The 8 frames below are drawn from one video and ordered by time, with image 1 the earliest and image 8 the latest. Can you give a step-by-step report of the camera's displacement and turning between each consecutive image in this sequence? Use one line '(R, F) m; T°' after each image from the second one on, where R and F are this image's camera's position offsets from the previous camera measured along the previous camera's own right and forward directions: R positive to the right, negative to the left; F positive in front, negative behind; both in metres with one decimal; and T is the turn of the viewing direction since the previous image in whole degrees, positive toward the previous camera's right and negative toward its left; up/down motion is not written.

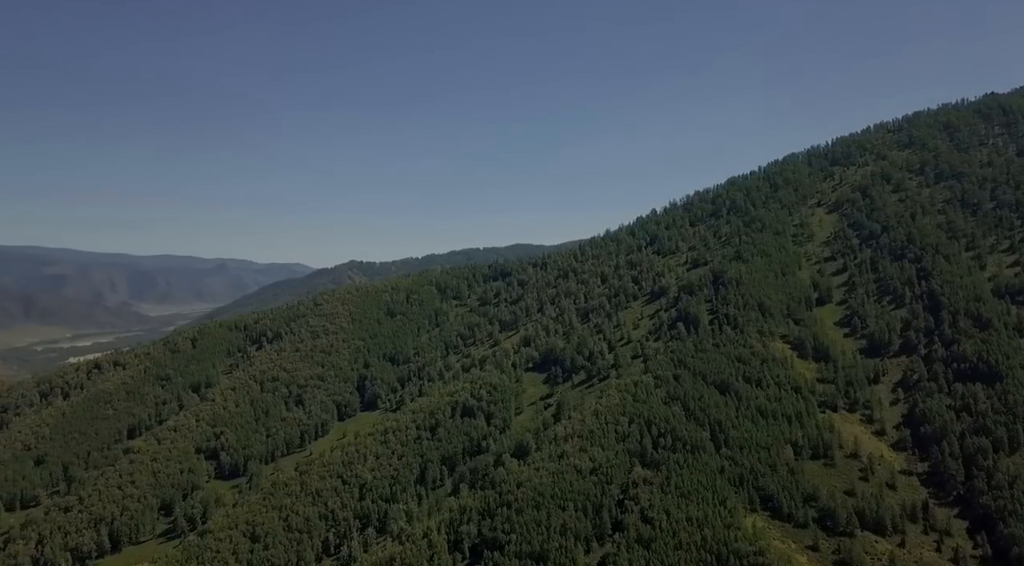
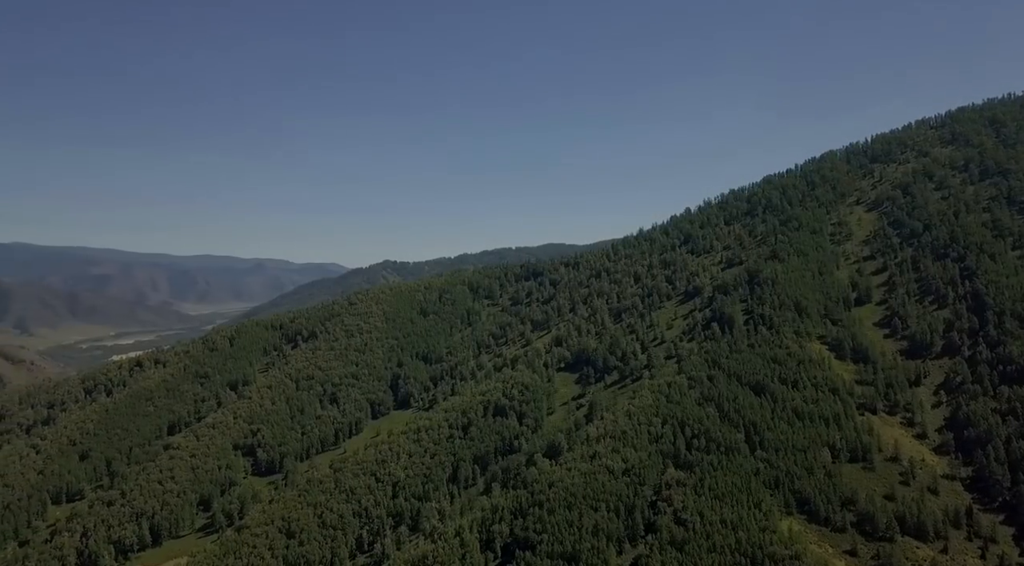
(-0.2, +2.1) m; -2°
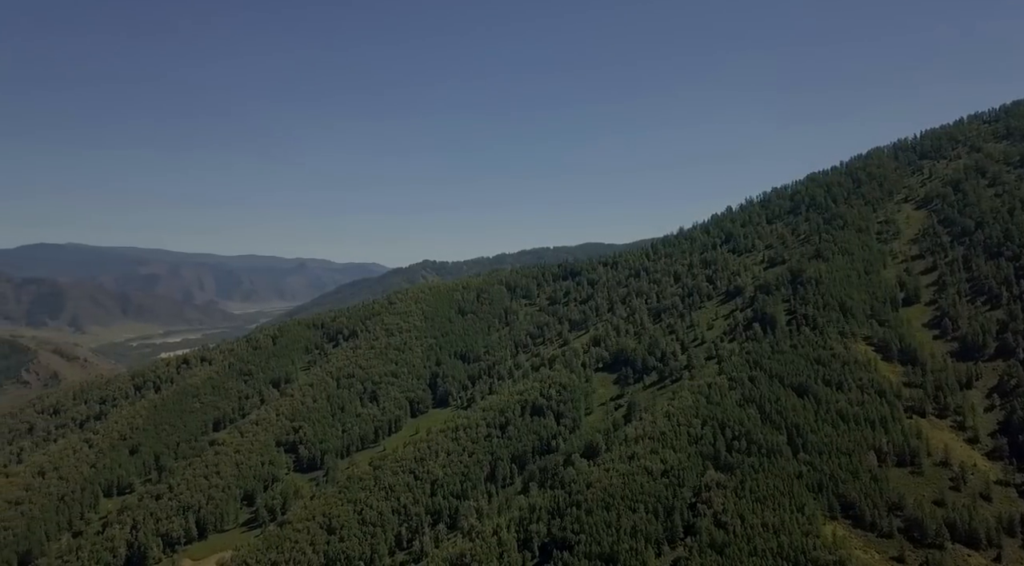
(-0.3, +2.7) m; -2°
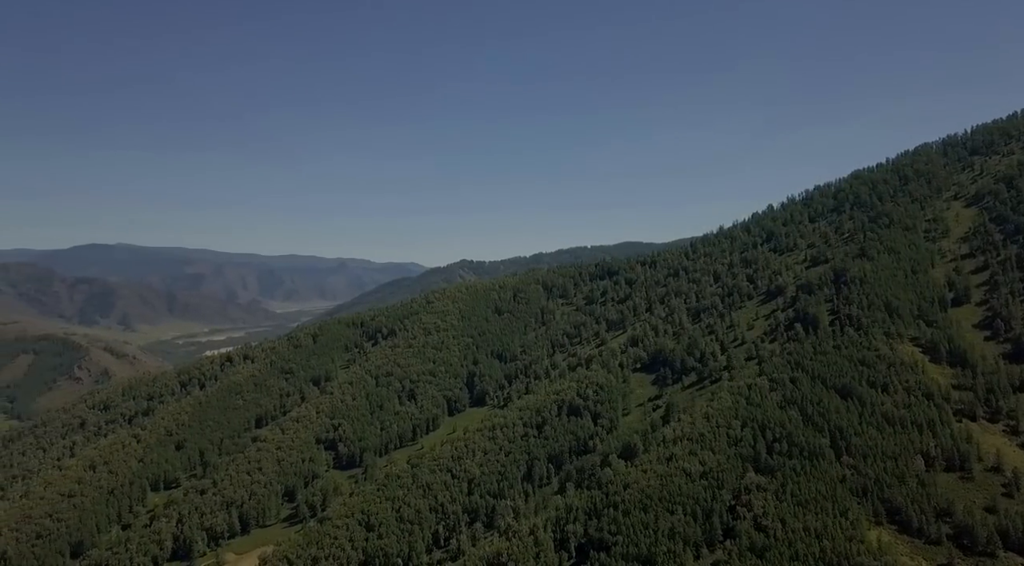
(-0.3, +3.0) m; -2°
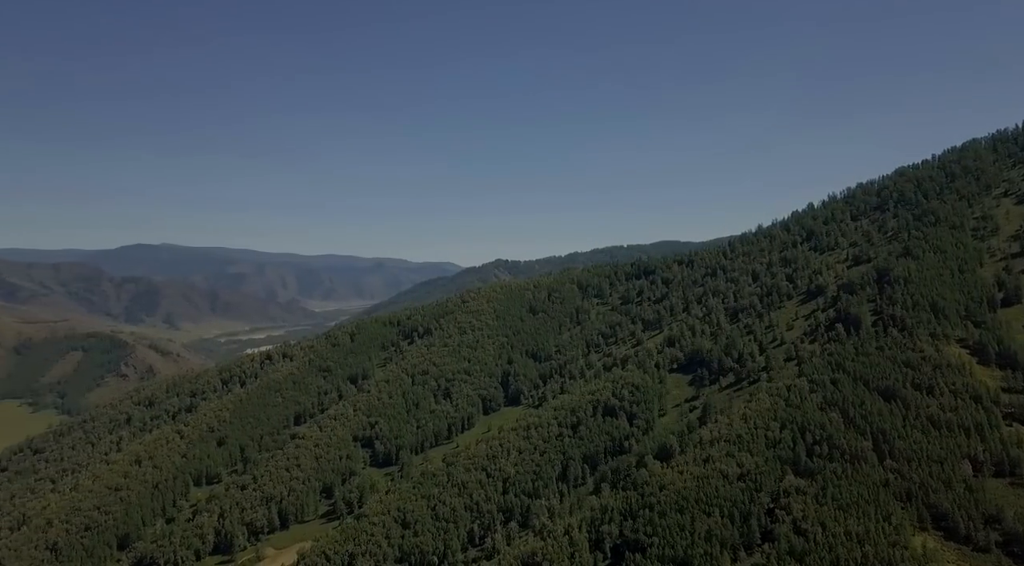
(-0.3, +3.0) m; -2°
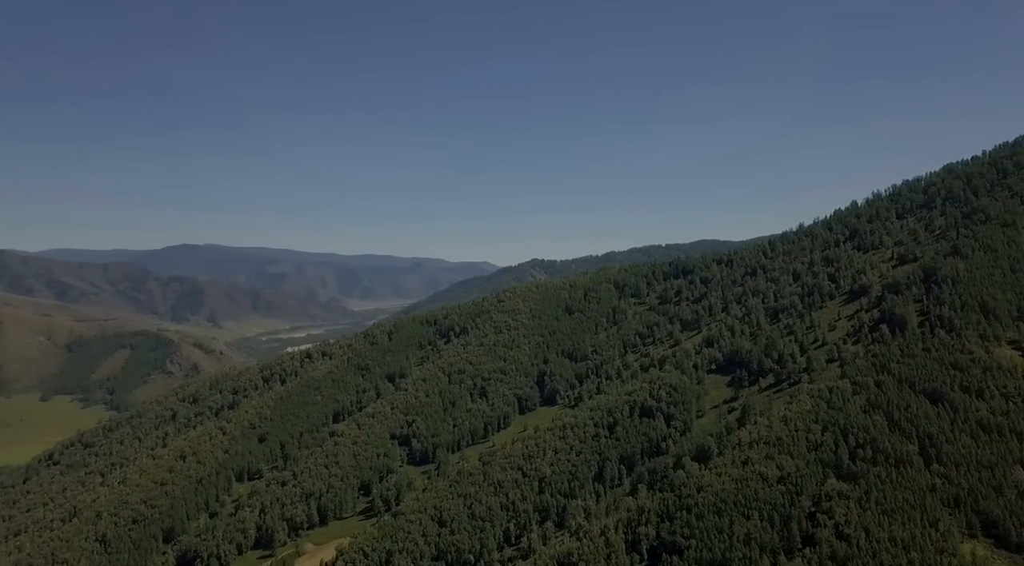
(-0.2, +3.6) m; -2°
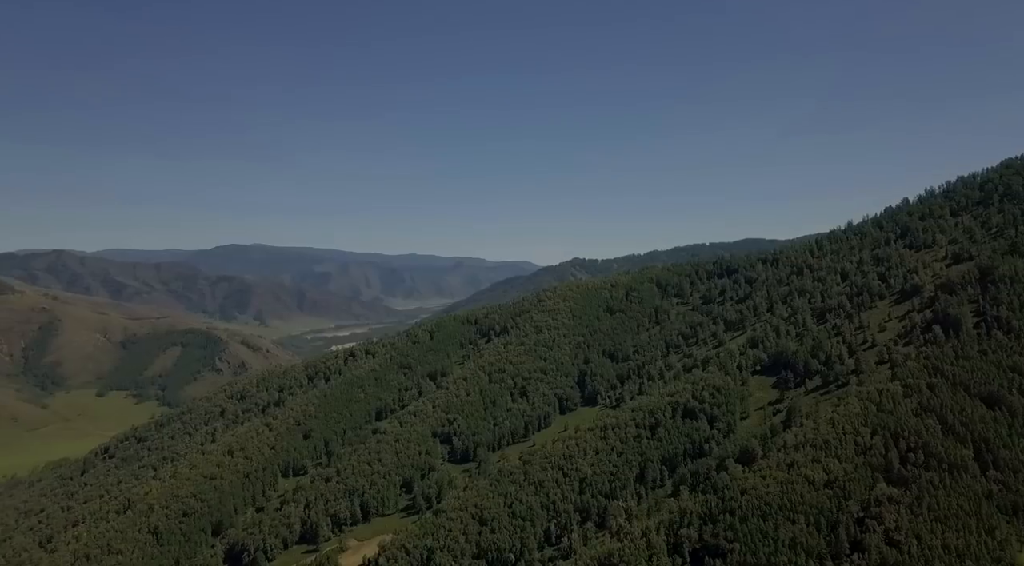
(-0.2, +4.5) m; -2°
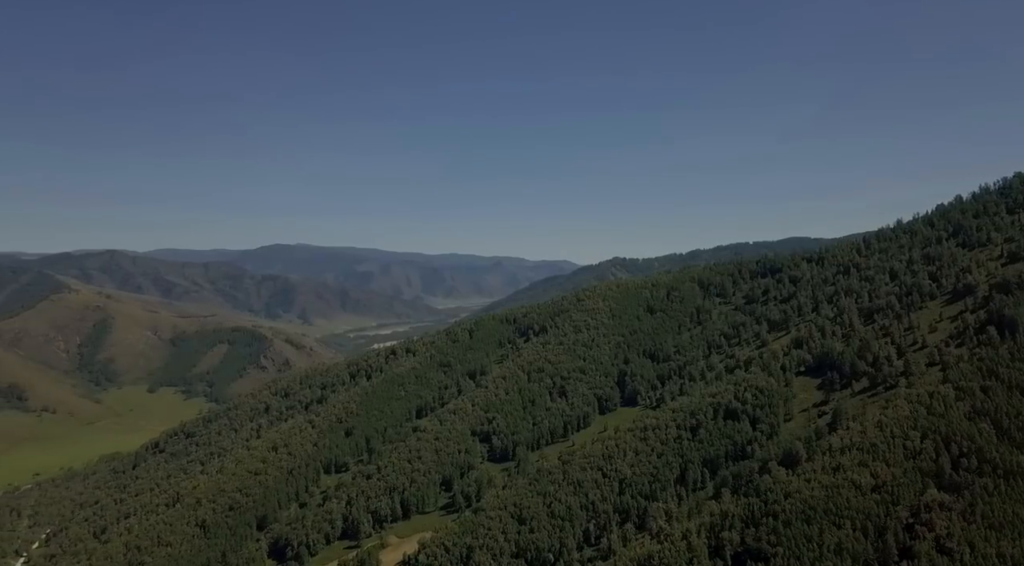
(0.0, +5.1) m; -2°
